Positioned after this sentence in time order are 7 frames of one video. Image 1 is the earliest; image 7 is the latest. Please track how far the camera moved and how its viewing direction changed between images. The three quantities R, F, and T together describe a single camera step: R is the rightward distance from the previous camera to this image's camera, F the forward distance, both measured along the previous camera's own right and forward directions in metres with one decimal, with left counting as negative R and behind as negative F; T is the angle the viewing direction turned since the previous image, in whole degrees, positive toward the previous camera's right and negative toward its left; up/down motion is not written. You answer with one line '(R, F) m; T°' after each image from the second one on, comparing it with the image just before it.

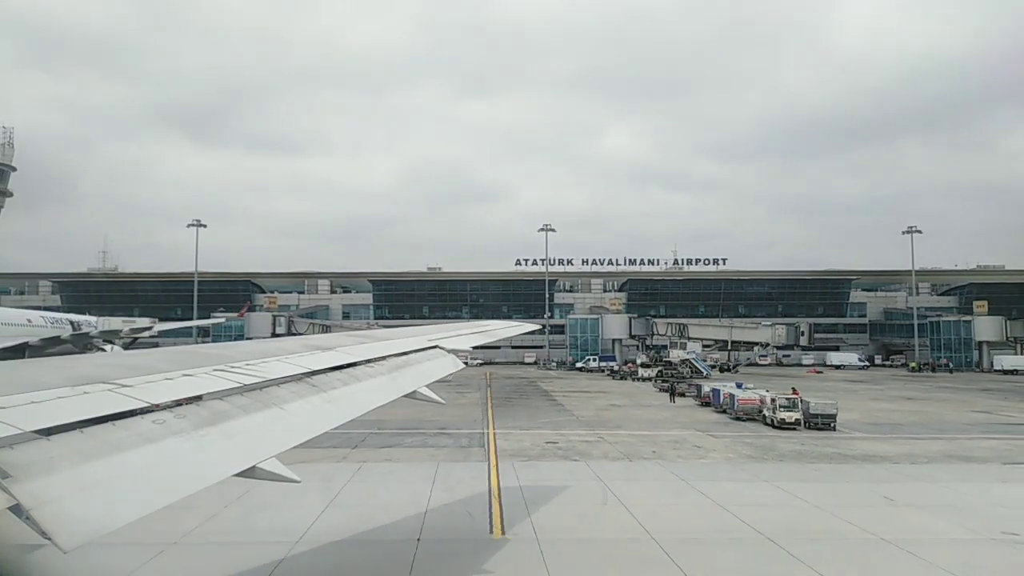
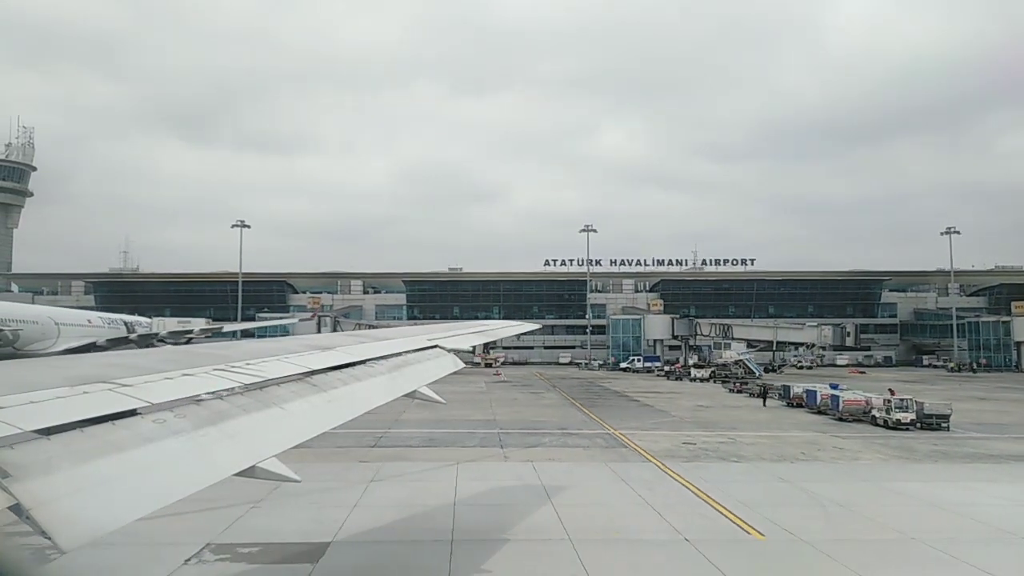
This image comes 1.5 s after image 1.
(-5.3, -0.2) m; 0°
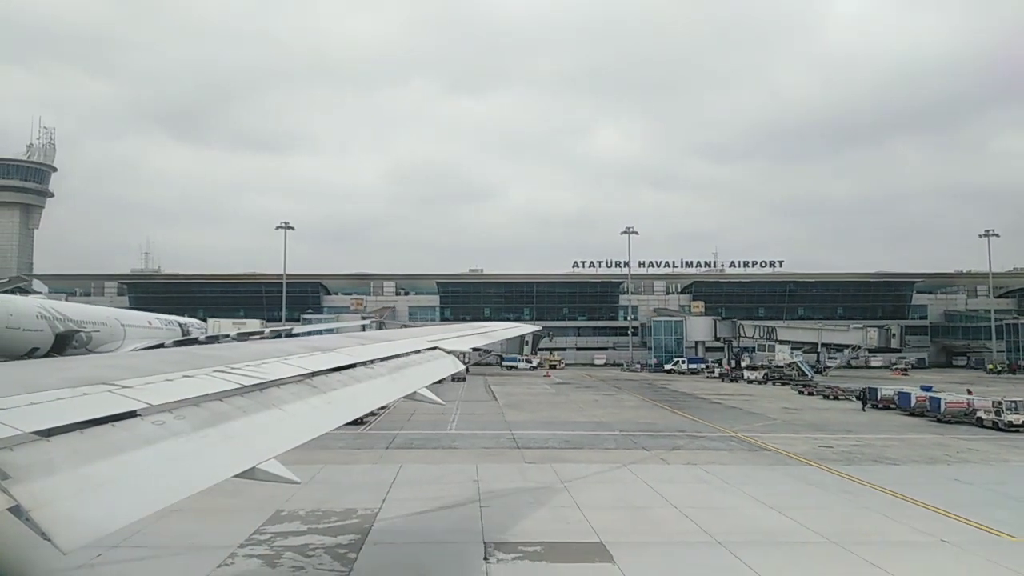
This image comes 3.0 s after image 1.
(-5.3, -0.2) m; 0°
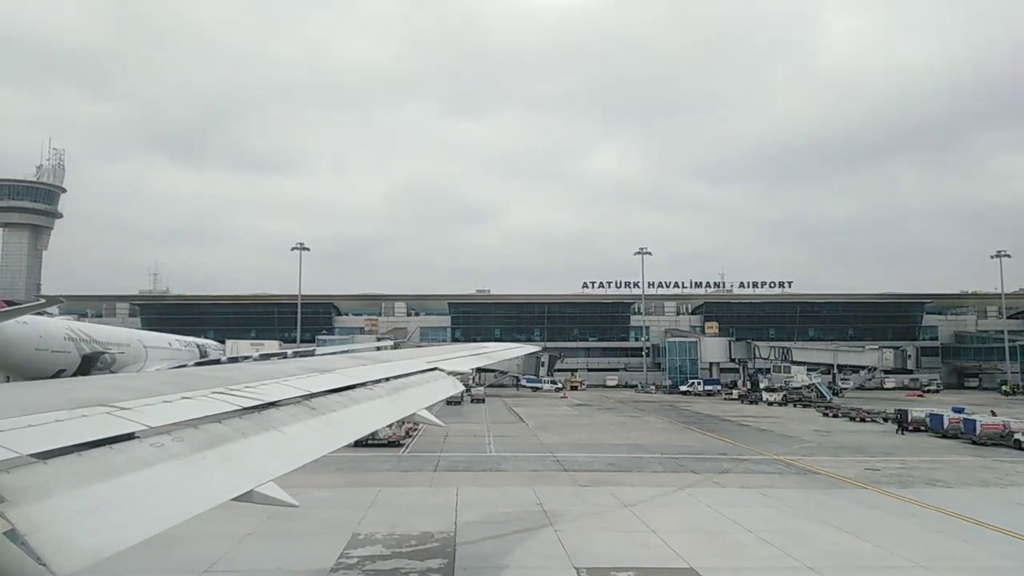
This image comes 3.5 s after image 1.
(-1.8, -0.1) m; 0°
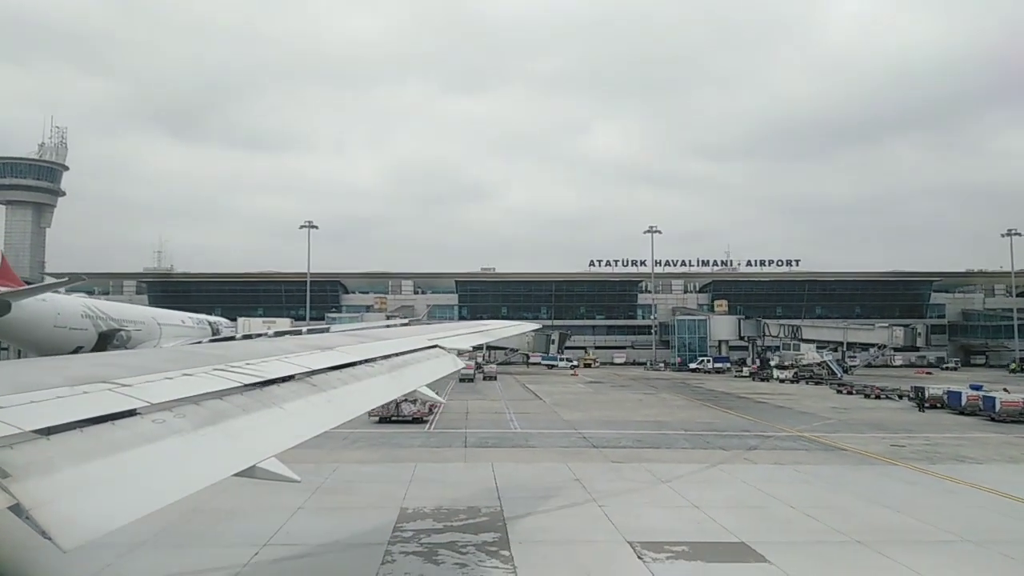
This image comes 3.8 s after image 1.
(-1.1, +0.1) m; 0°
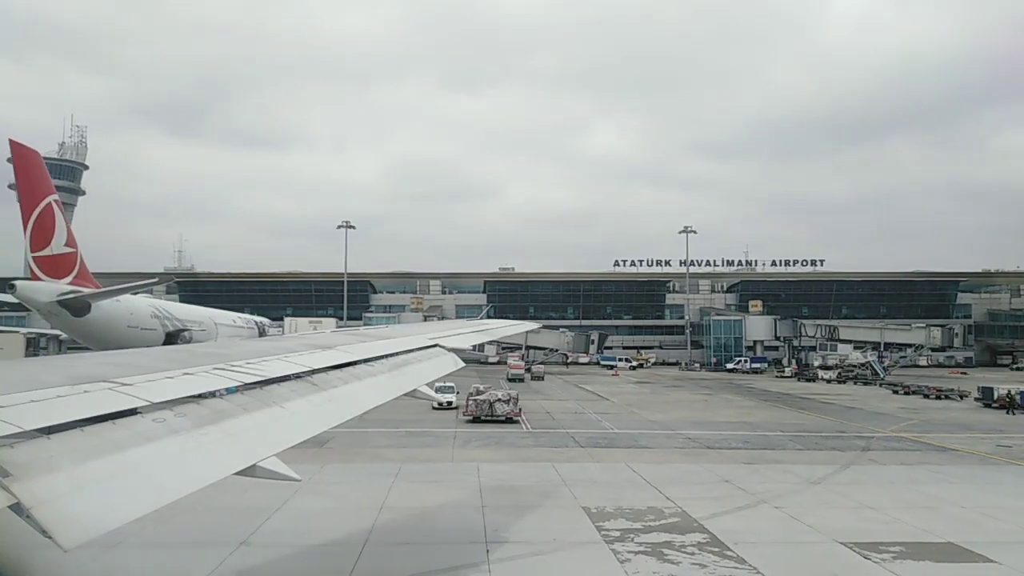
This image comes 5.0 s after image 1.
(-4.3, -0.2) m; 0°
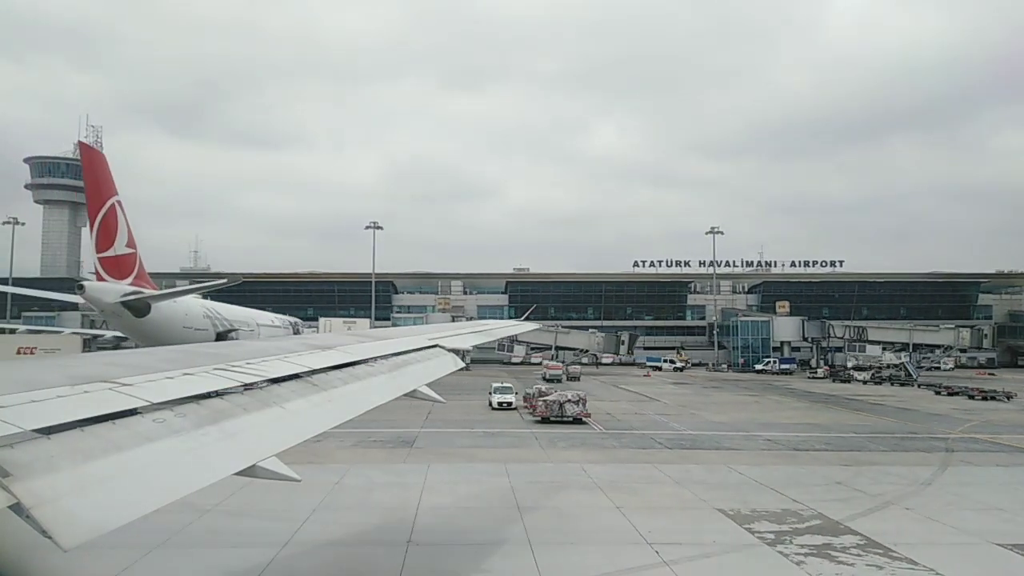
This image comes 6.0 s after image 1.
(-3.2, -0.1) m; 0°
